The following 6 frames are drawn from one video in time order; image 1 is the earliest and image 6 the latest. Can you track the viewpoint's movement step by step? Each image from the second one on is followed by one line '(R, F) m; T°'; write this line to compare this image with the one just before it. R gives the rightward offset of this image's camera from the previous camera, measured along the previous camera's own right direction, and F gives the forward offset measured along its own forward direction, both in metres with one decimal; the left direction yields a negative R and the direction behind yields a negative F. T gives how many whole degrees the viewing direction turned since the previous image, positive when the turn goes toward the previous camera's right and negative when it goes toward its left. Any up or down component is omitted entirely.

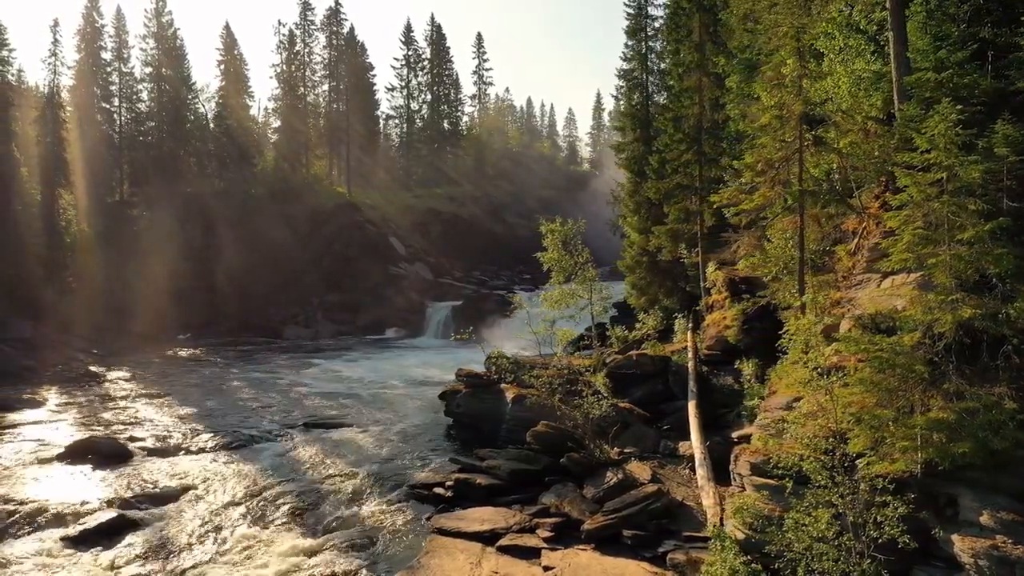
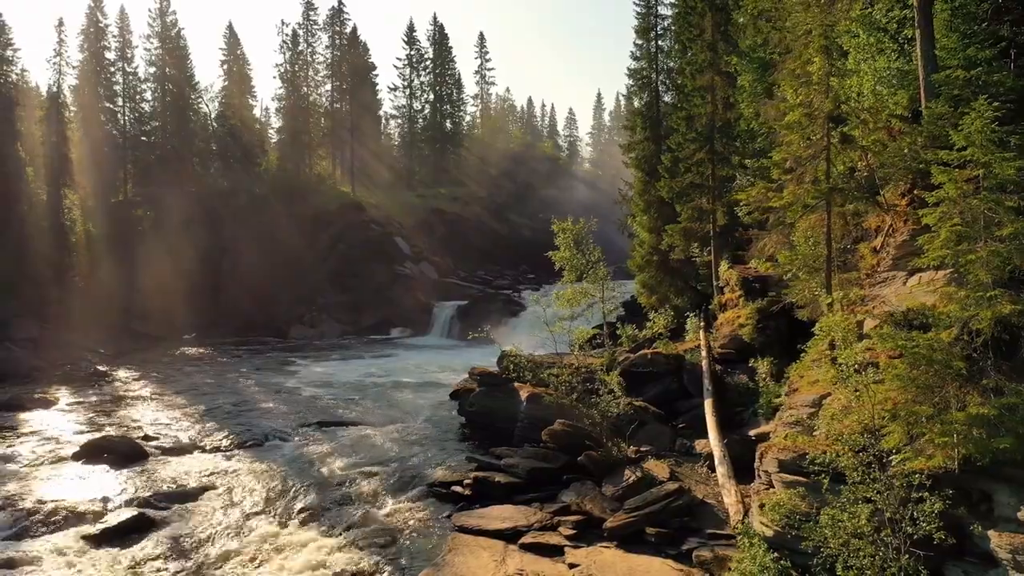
(-0.5, 0.0) m; 0°
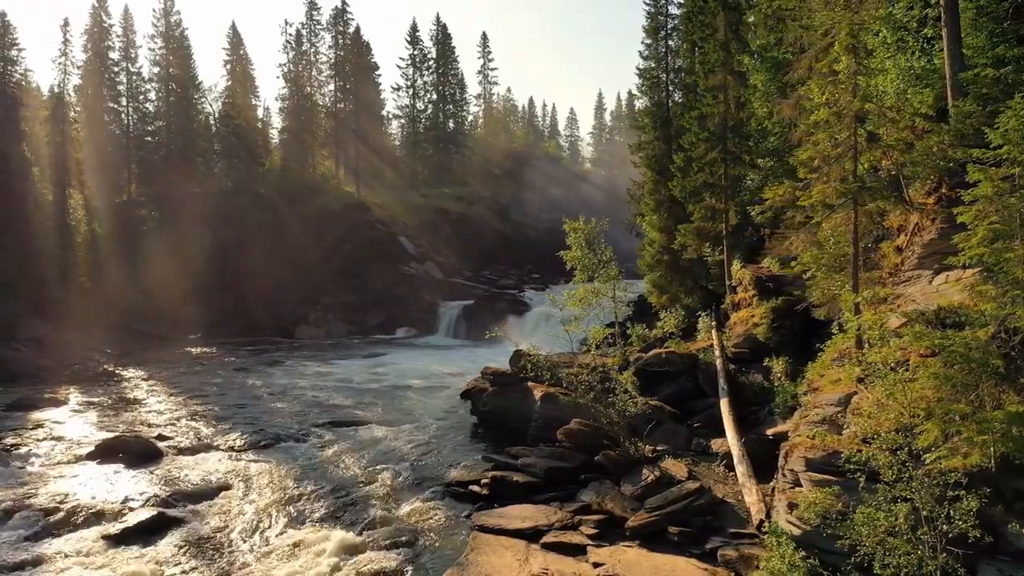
(-0.5, 0.0) m; 0°
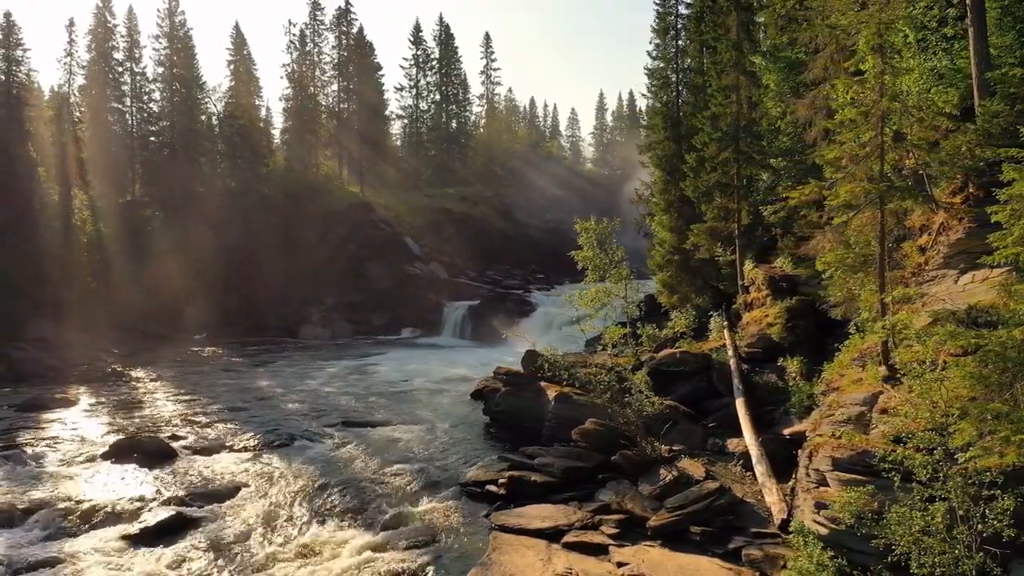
(-0.5, 0.0) m; 0°
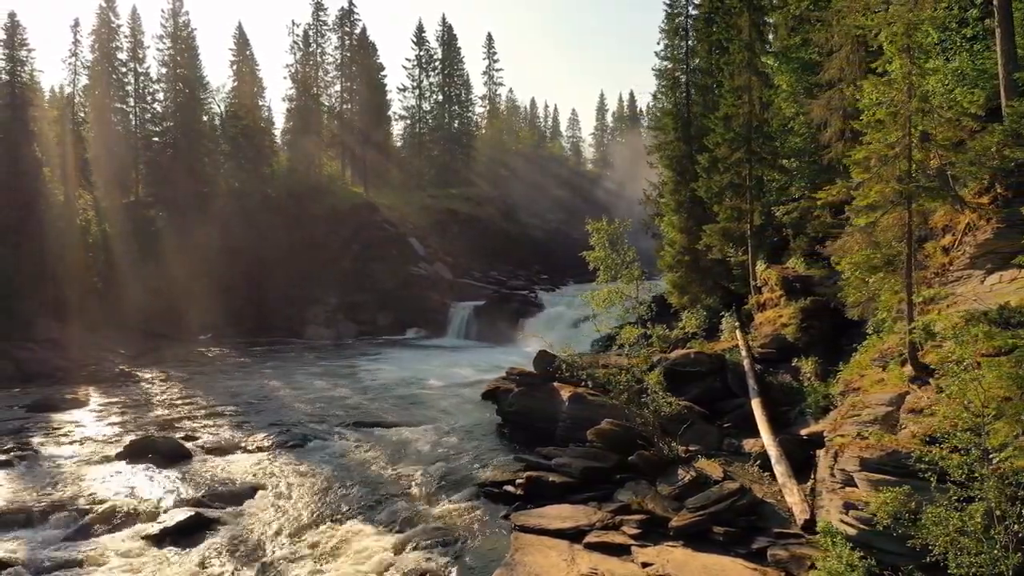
(-0.5, 0.0) m; 0°
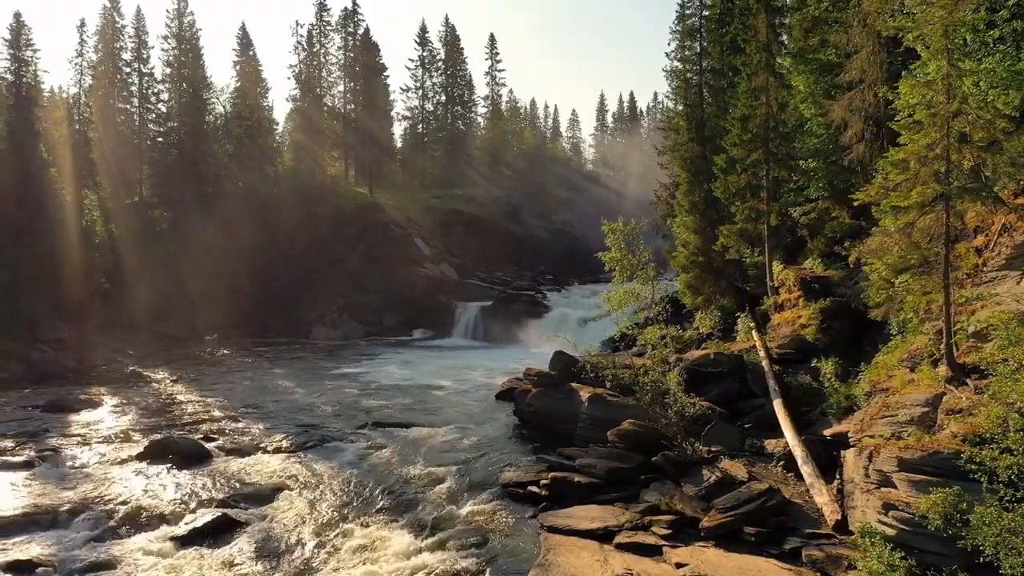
(-0.7, 0.0) m; 0°
